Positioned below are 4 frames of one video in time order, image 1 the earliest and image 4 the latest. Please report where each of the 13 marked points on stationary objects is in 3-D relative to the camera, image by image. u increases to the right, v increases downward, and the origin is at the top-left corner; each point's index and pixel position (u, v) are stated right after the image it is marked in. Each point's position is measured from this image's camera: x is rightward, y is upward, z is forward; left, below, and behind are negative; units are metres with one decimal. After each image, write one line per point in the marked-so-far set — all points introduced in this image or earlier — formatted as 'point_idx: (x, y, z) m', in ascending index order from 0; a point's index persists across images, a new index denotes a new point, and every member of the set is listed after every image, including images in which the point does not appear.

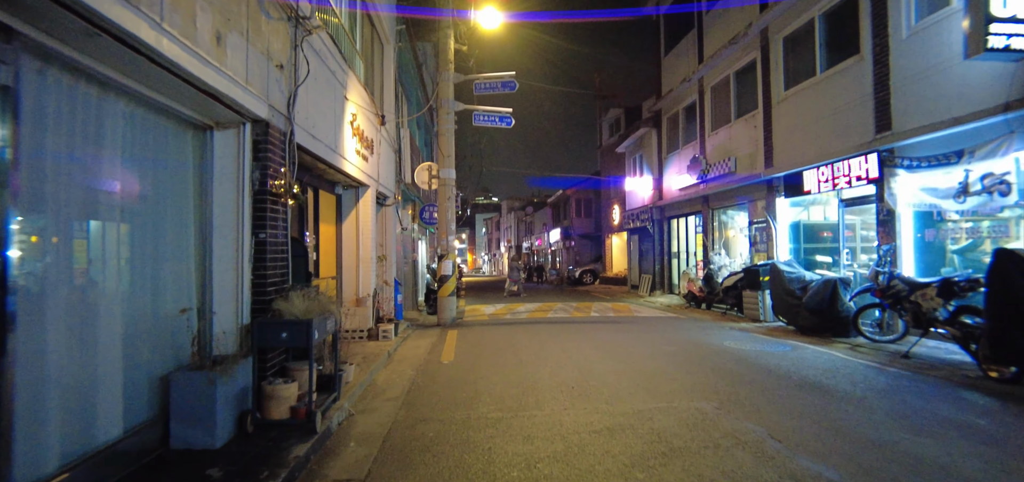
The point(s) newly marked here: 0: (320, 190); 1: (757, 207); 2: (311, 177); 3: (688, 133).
0: (-3.1, +0.9, +9.0) m
1: (+6.4, +0.9, +14.8) m
2: (-3.1, +1.0, +8.3) m
3: (+5.8, +3.6, +18.8) m
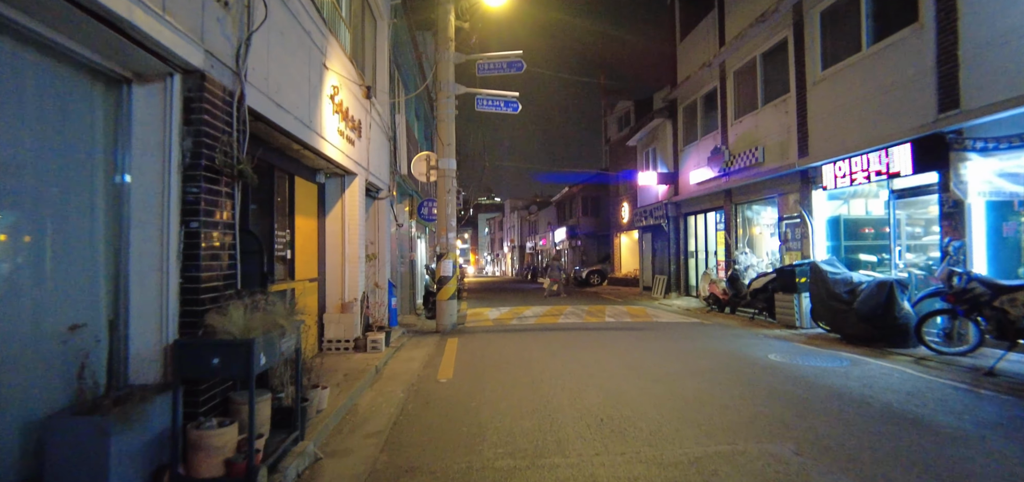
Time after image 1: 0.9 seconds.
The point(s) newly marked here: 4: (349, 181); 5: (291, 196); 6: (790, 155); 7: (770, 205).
0: (-3.0, +0.9, +7.7) m
1: (+6.5, +0.9, +13.4) m
2: (-3.0, +1.1, +6.9) m
3: (+6.0, +3.6, +17.4) m
4: (-2.7, +1.0, +9.2) m
5: (-3.0, +0.6, +7.6) m
6: (+6.4, +2.0, +13.1) m
7: (+6.6, +0.9, +14.4) m
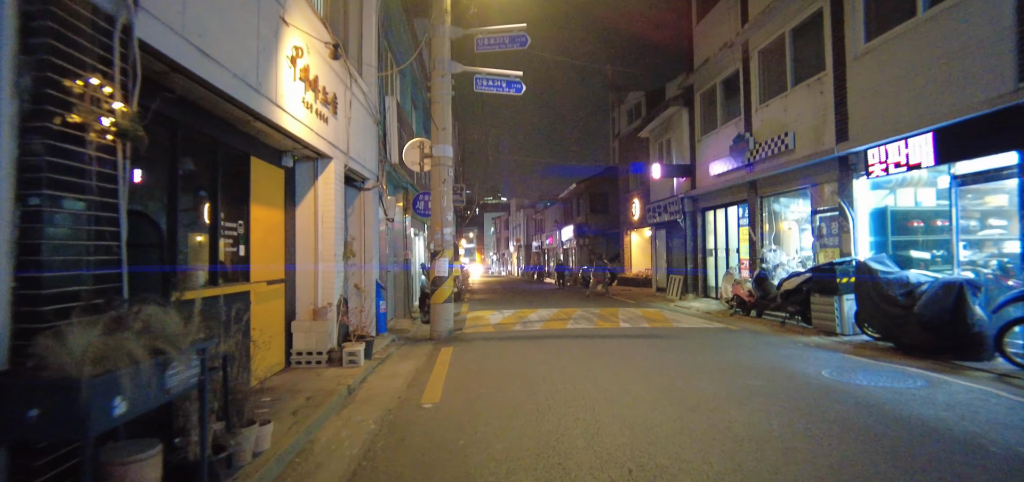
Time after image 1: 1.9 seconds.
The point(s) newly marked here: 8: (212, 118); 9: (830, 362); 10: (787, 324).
0: (-3.0, +1.0, +6.4) m
1: (+6.6, +1.0, +12.0) m
2: (-3.0, +1.1, +5.6) m
3: (+6.1, +3.7, +16.0) m
4: (-2.6, +1.1, +7.9) m
5: (-3.0, +0.7, +6.4) m
6: (+6.4, +2.1, +11.7) m
7: (+6.6, +1.0, +13.0) m
8: (-2.9, +1.2, +5.6) m
9: (+4.2, -1.6, +7.6) m
10: (+5.7, -1.8, +11.9) m
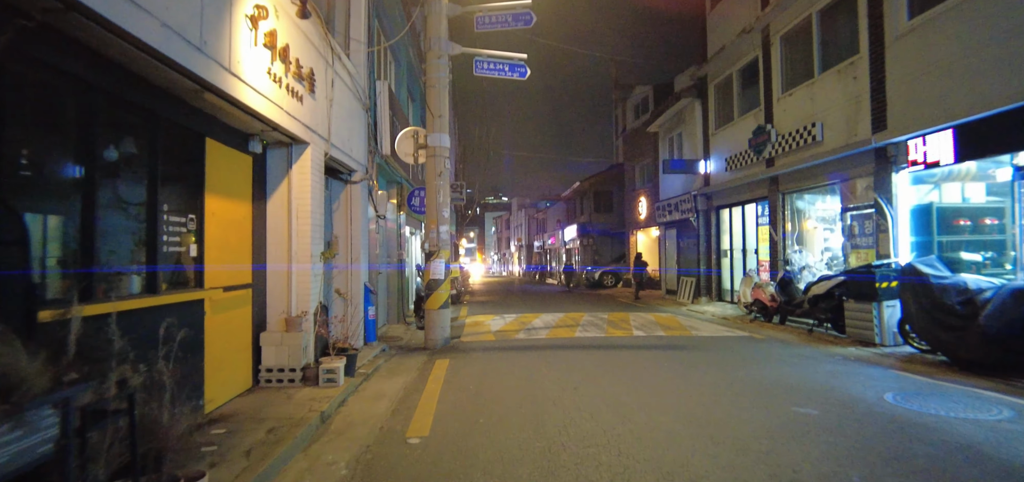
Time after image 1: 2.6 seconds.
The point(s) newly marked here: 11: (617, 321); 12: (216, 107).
0: (-2.9, +1.0, +5.3) m
1: (+6.6, +1.0, +11.0) m
2: (-2.9, +1.2, +4.6) m
3: (+6.2, +3.7, +15.0) m
4: (-2.6, +1.1, +6.9) m
5: (-3.0, +0.7, +5.3) m
6: (+6.5, +2.1, +10.7) m
7: (+6.7, +1.0, +12.0) m
8: (-2.9, +1.2, +4.6) m
9: (+4.3, -1.6, +6.5) m
10: (+5.8, -1.8, +10.9) m
11: (+2.2, -1.7, +11.8) m
12: (-2.7, +1.2, +5.2) m
